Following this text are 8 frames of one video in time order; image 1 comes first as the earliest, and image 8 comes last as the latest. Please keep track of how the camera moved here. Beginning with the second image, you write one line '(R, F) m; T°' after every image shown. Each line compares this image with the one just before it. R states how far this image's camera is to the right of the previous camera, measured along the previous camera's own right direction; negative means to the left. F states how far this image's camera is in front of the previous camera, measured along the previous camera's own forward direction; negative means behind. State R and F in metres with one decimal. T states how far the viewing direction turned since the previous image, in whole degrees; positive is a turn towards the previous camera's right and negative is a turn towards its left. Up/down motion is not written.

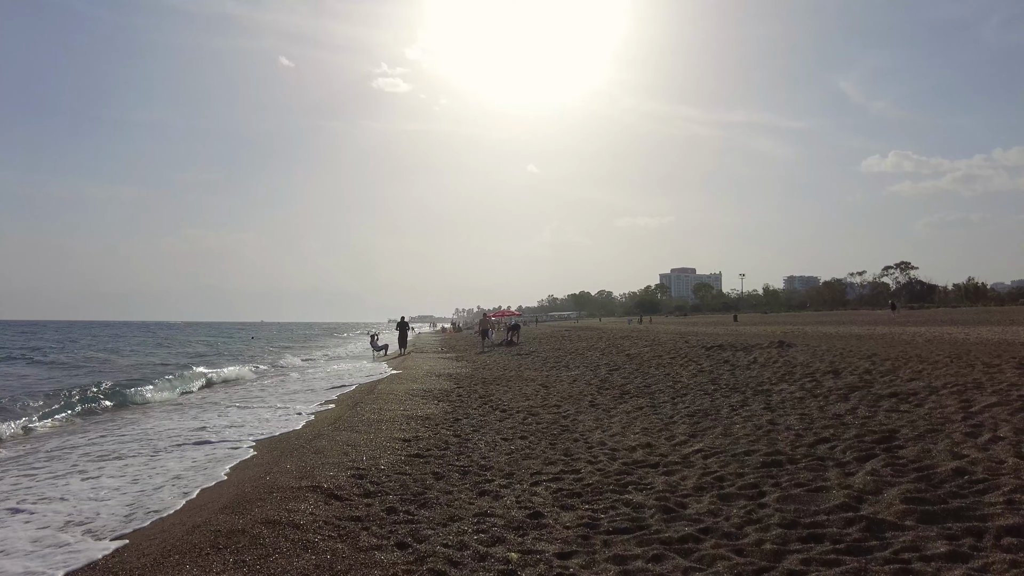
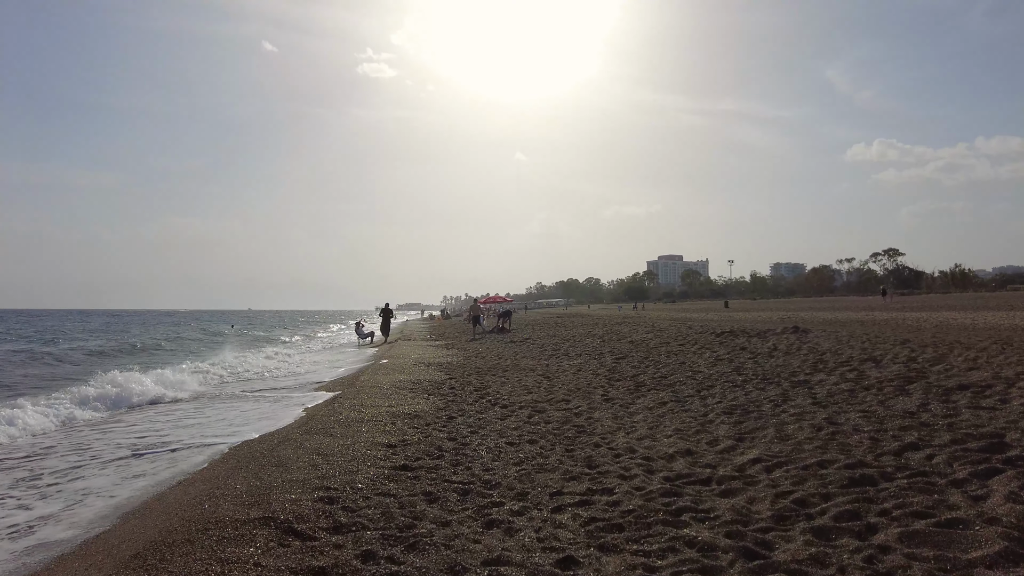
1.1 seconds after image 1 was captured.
(-0.3, +1.5) m; +1°
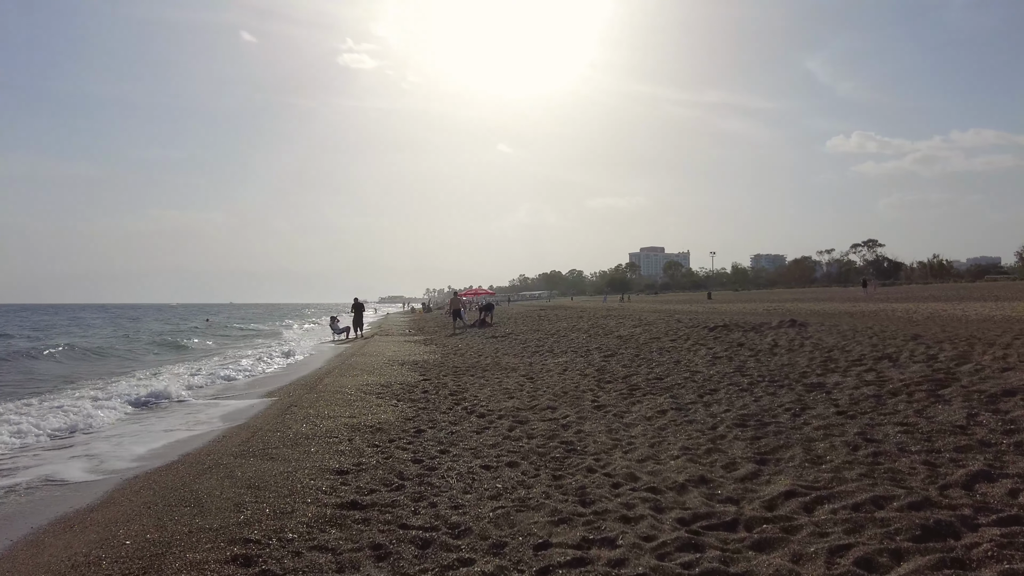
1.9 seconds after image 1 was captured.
(+0.1, +1.2) m; +2°
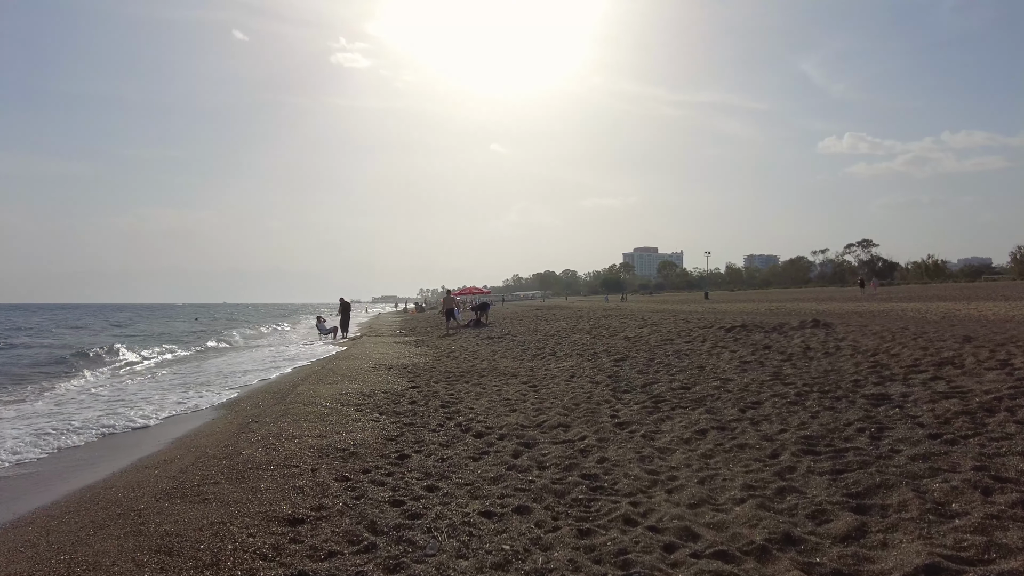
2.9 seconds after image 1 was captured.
(-0.1, +1.5) m; +1°
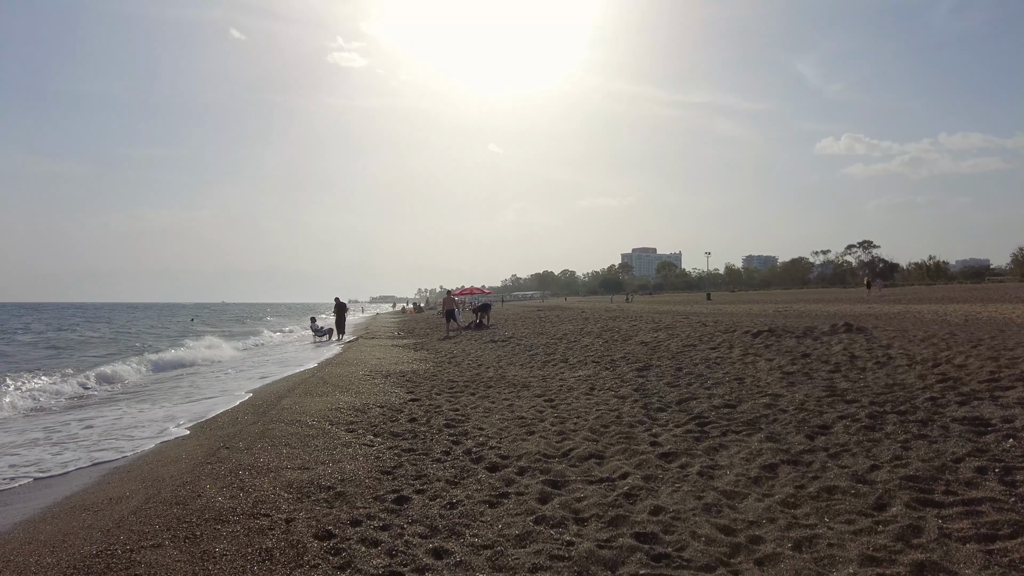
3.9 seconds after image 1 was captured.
(-0.3, +1.3) m; 0°
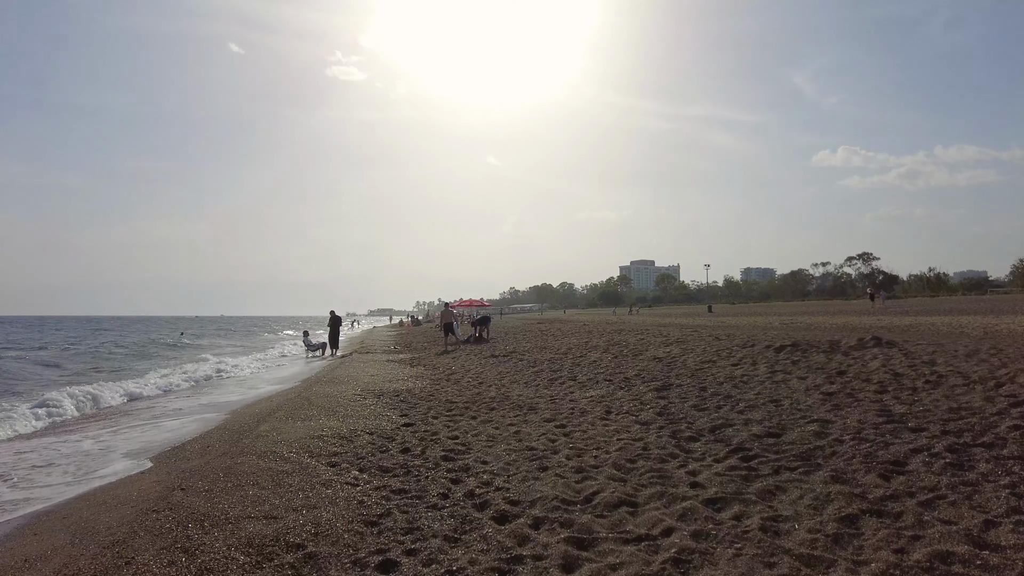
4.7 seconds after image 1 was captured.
(-0.1, +1.1) m; 0°
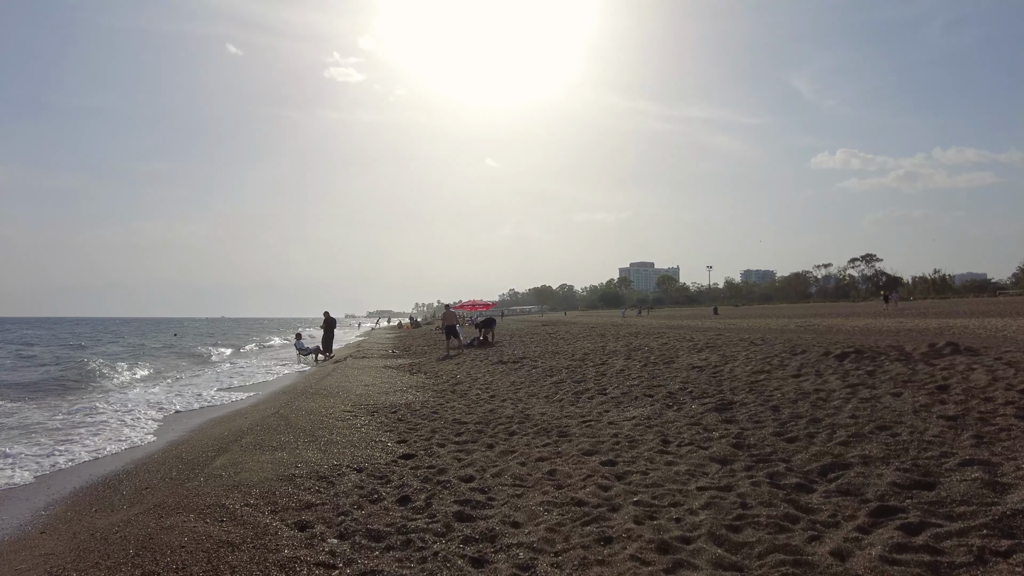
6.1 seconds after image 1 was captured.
(-0.4, +2.0) m; 0°
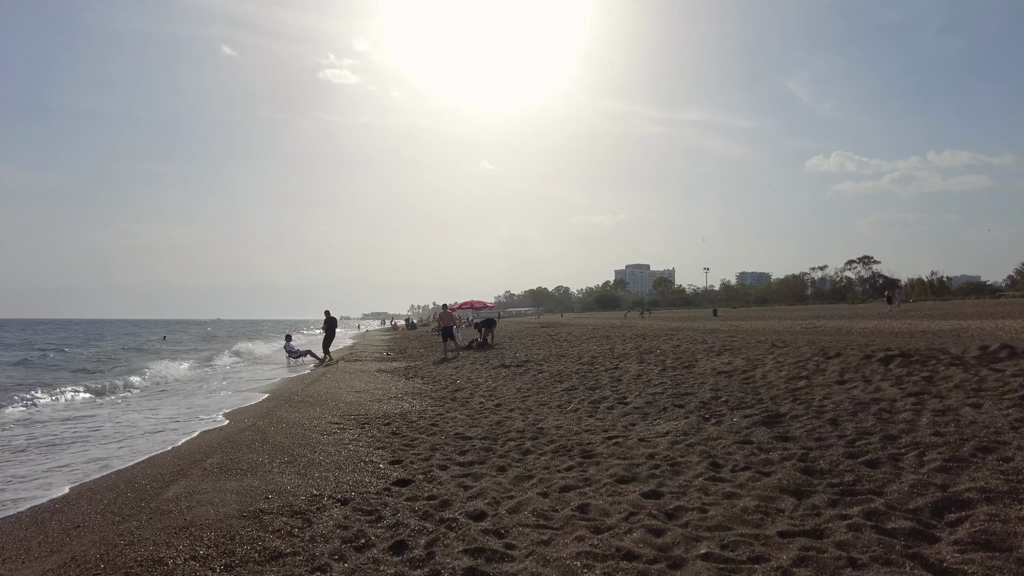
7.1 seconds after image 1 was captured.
(-0.2, +1.2) m; 0°
